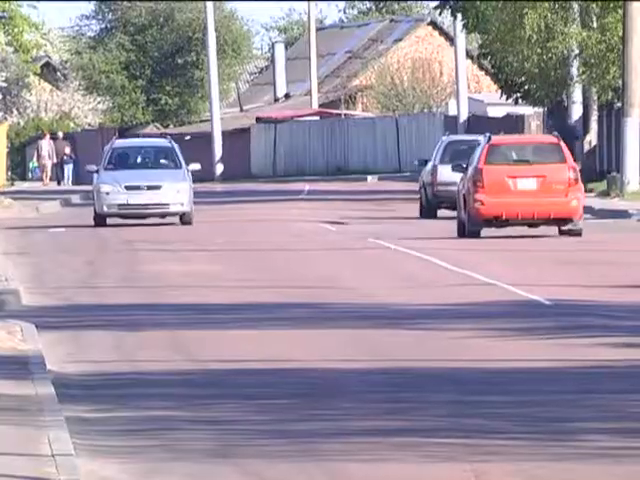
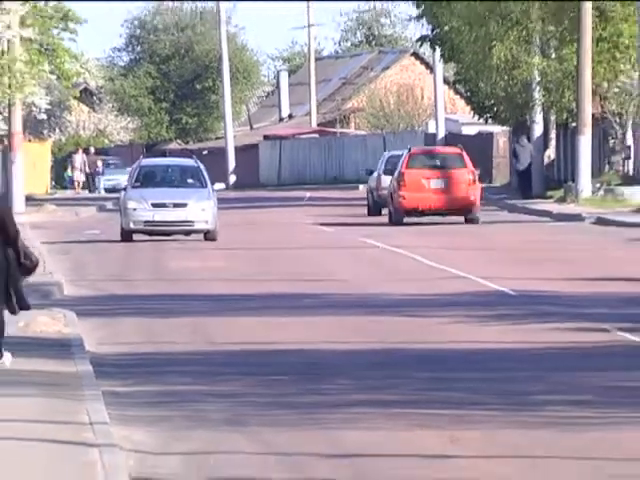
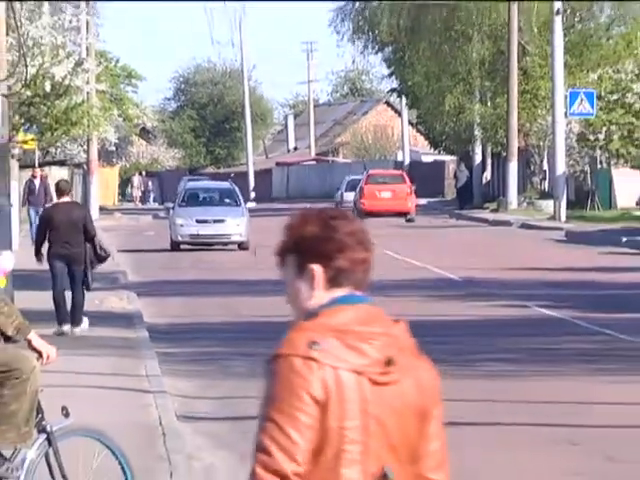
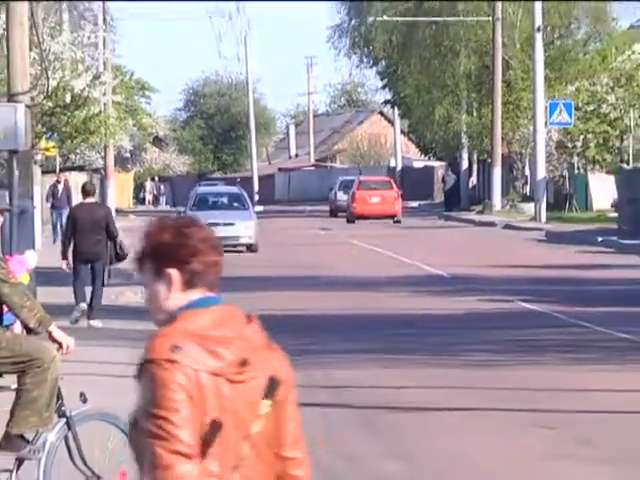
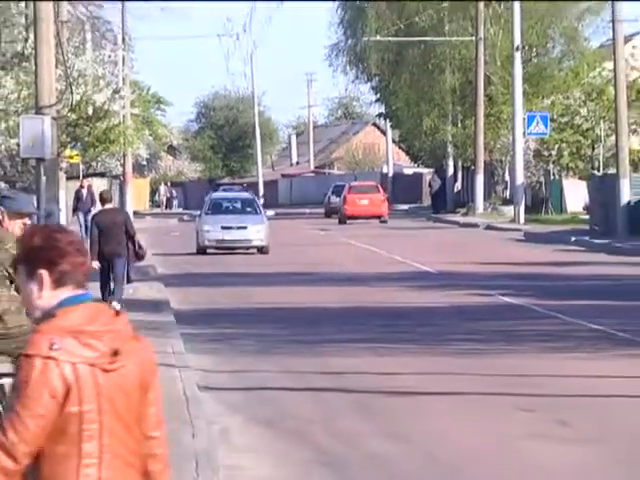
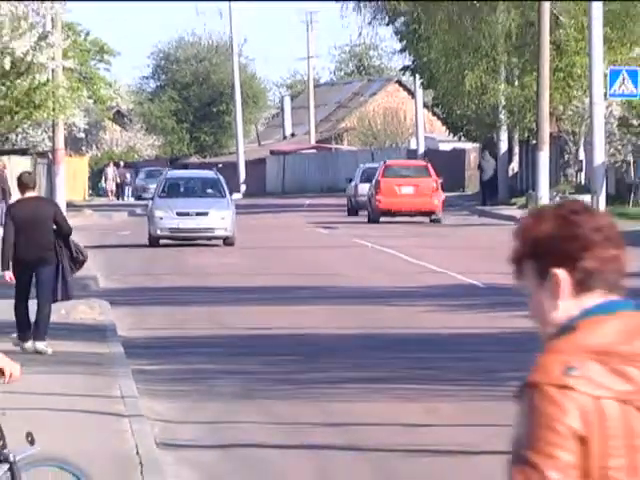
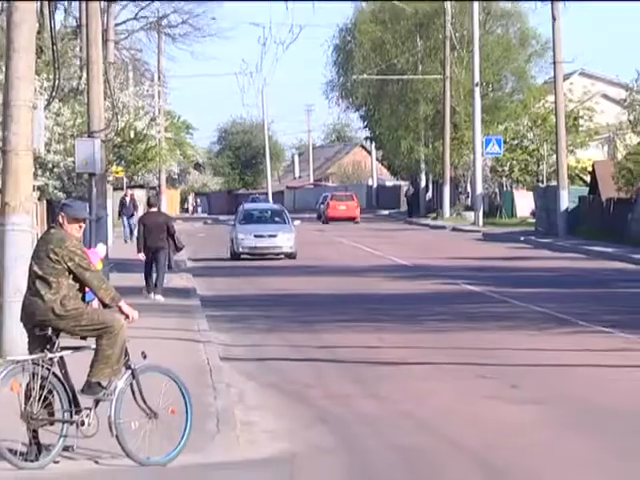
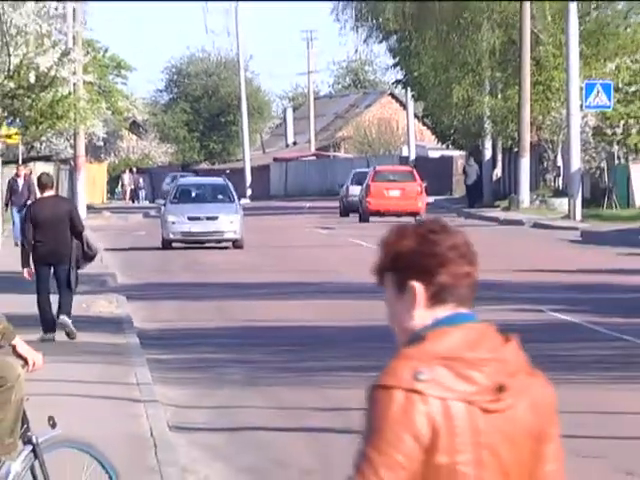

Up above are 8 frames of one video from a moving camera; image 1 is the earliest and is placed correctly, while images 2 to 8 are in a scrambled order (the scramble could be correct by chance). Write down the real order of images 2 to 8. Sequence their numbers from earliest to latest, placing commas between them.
2, 6, 8, 3, 4, 5, 7
